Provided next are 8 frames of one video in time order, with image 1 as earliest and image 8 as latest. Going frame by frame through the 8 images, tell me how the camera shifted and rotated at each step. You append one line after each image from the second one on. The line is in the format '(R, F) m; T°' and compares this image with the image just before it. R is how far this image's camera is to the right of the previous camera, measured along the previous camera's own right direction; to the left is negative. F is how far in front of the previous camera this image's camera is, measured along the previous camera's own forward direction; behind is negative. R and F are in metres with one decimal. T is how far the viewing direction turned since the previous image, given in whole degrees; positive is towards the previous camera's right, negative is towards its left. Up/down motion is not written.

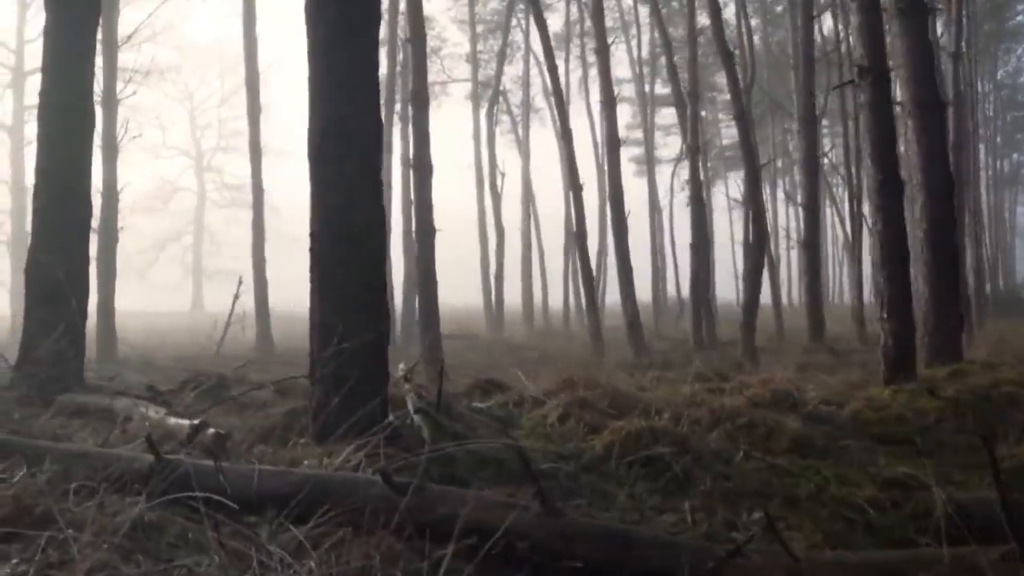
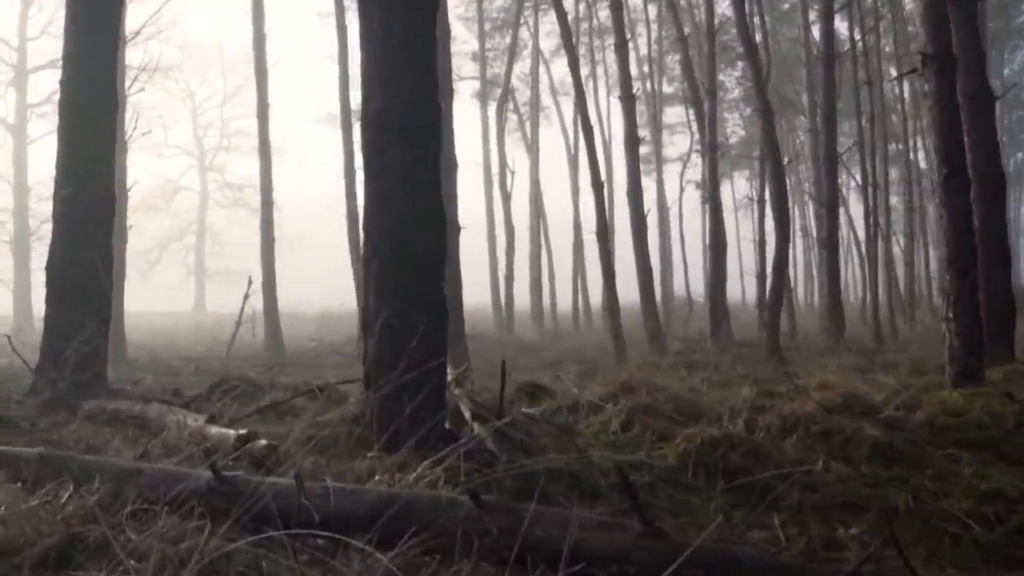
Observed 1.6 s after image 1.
(-0.4, +0.5) m; 0°
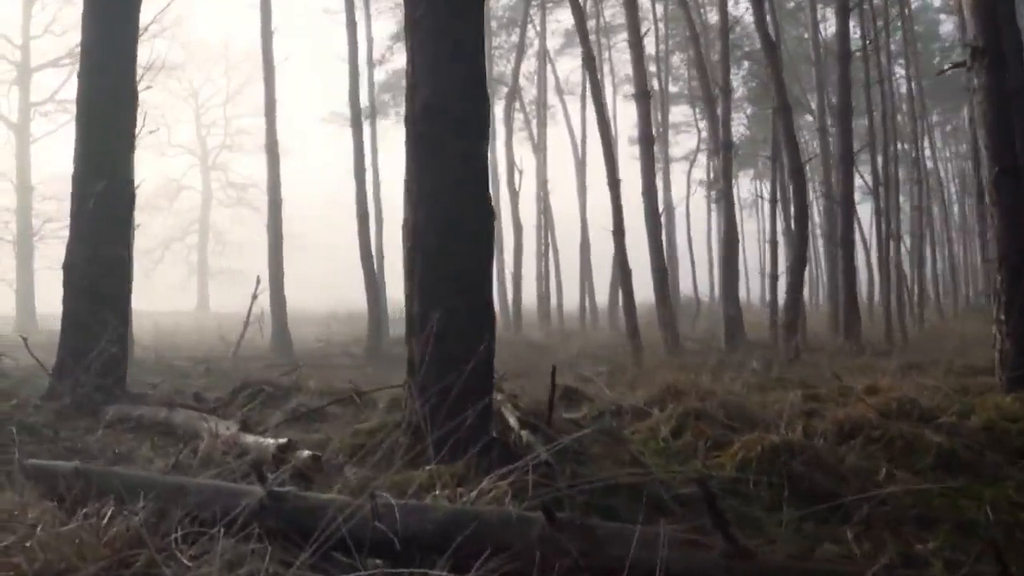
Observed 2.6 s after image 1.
(-0.3, +0.3) m; 0°
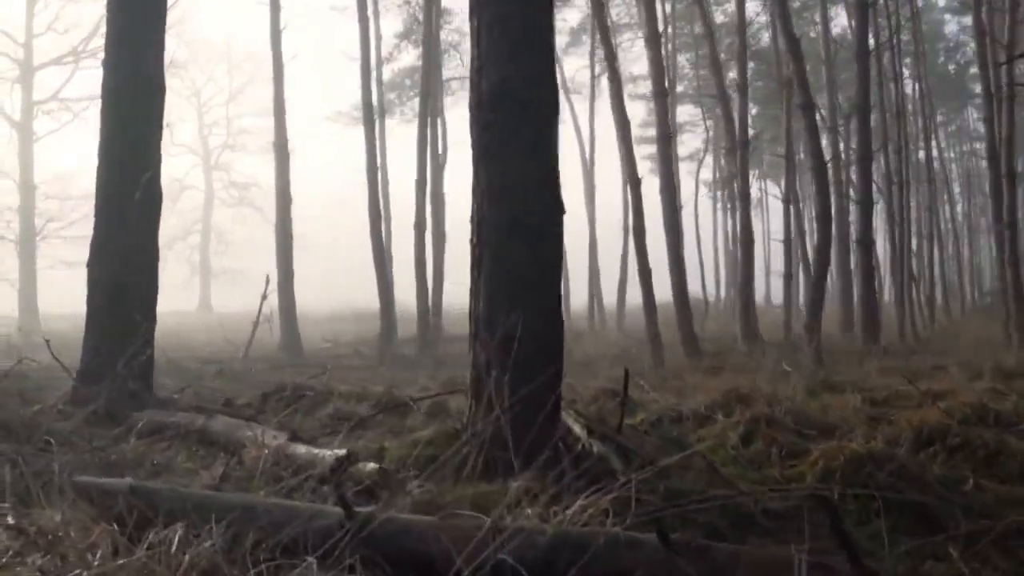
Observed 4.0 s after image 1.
(-0.4, +0.4) m; 0°
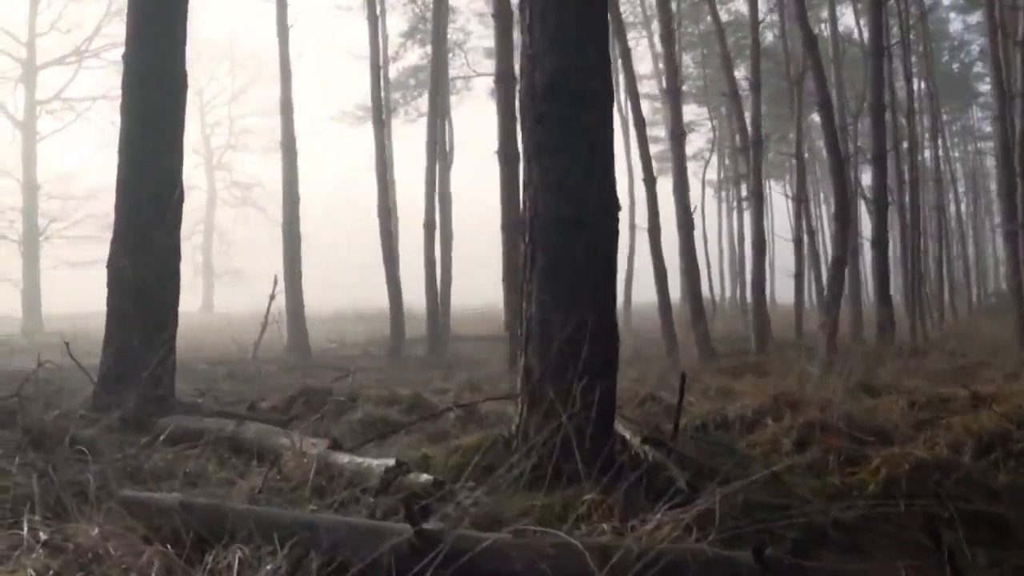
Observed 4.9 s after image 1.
(-0.3, +0.3) m; 0°
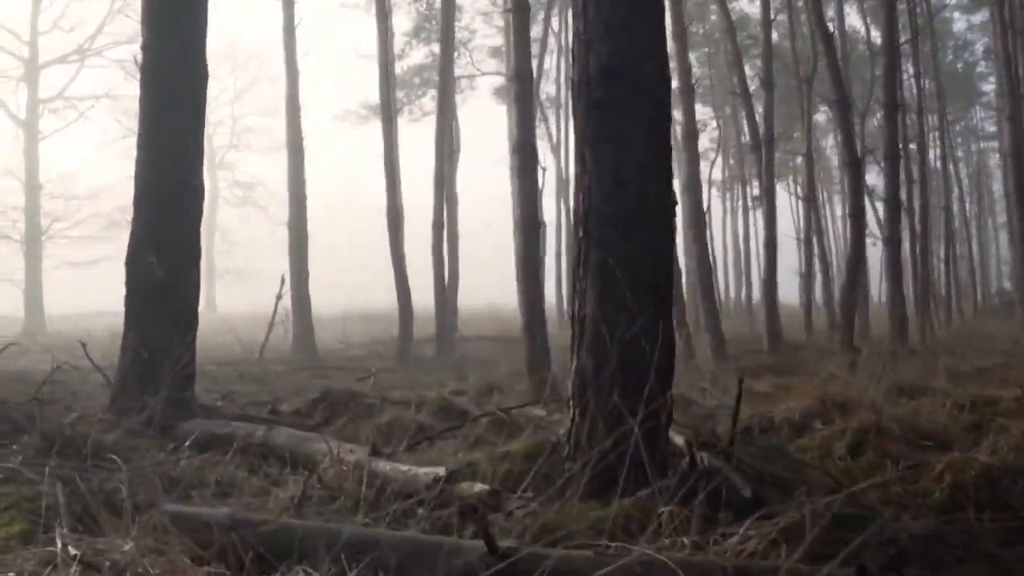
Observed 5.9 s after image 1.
(-0.3, +0.3) m; 0°
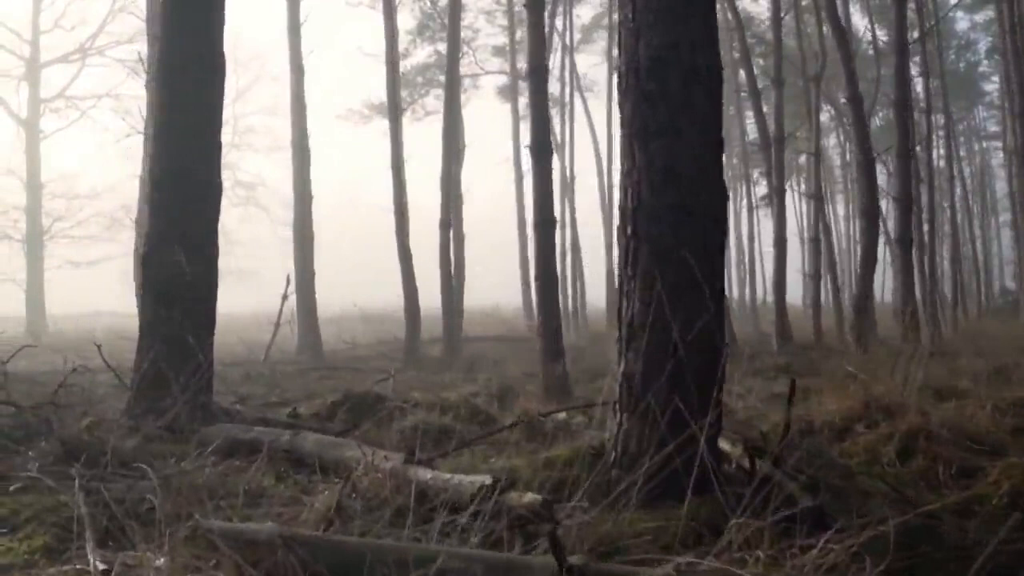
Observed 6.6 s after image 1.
(-0.2, +0.2) m; 0°
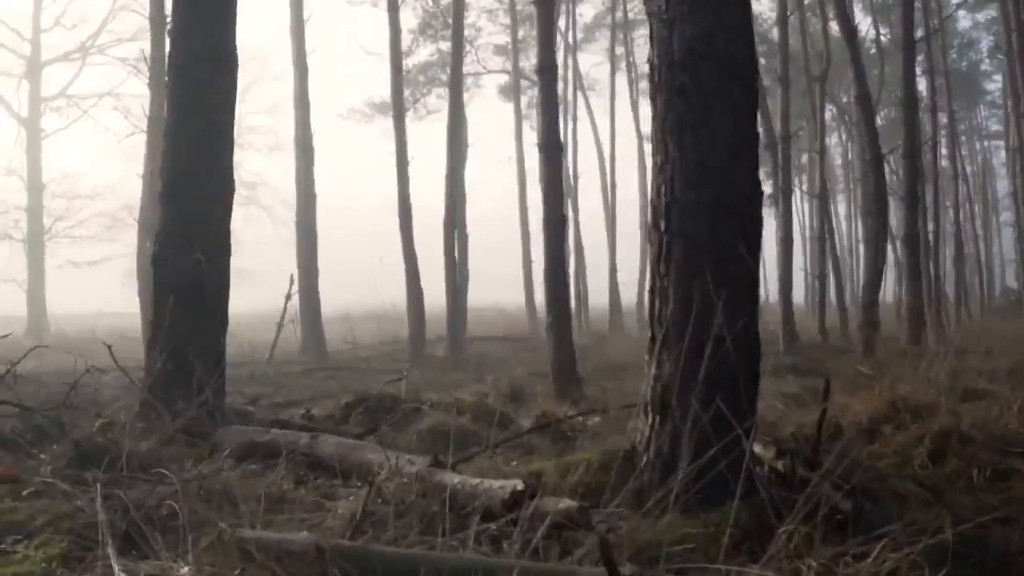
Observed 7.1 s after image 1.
(-0.1, +0.1) m; 0°
